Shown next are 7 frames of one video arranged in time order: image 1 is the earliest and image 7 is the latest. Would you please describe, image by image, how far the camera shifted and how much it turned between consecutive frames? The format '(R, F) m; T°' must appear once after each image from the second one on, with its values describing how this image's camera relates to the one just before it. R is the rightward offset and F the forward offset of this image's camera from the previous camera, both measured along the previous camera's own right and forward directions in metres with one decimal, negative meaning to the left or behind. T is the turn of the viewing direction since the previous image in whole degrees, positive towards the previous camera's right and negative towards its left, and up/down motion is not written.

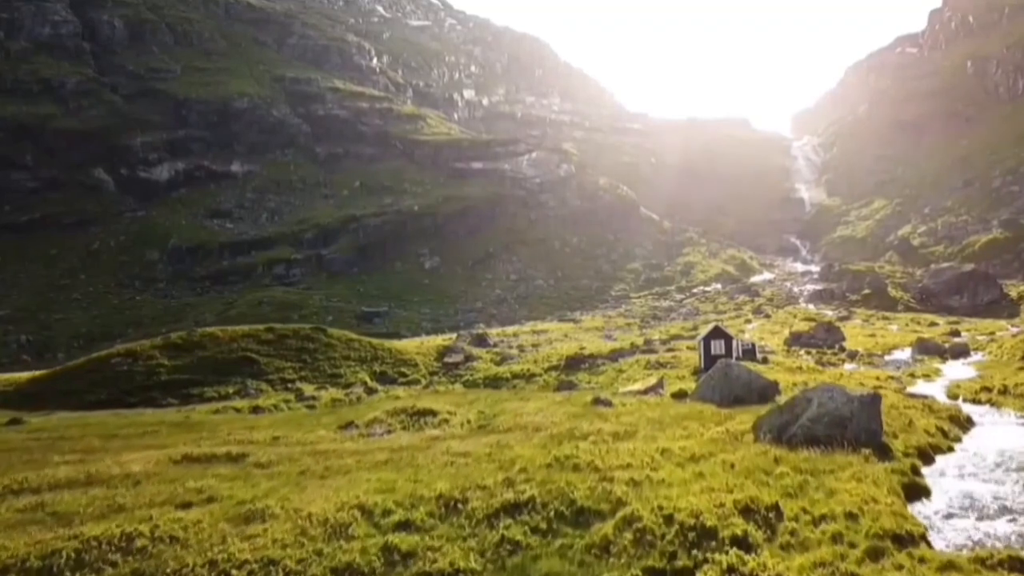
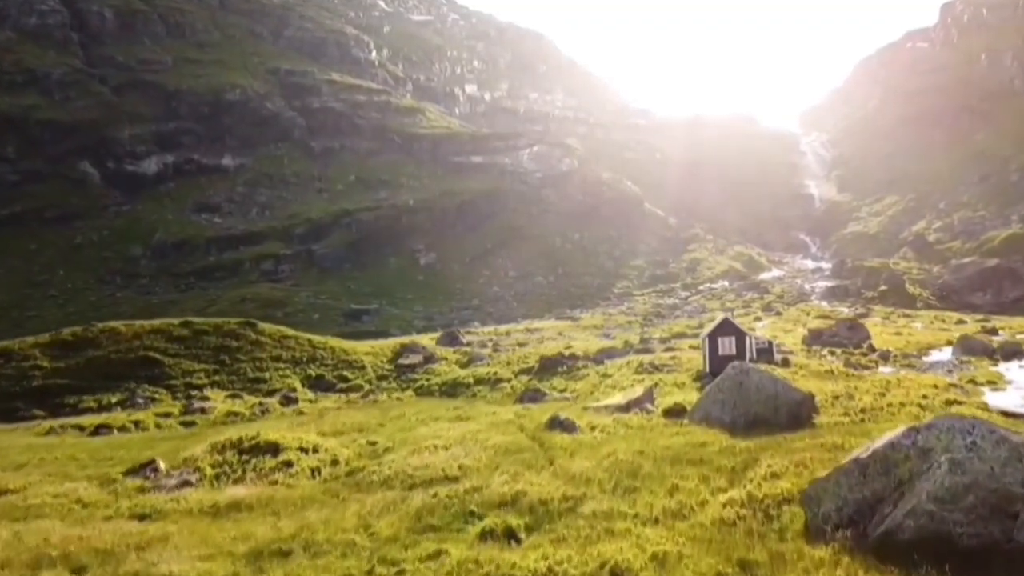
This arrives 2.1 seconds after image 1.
(+2.0, +8.7) m; 0°
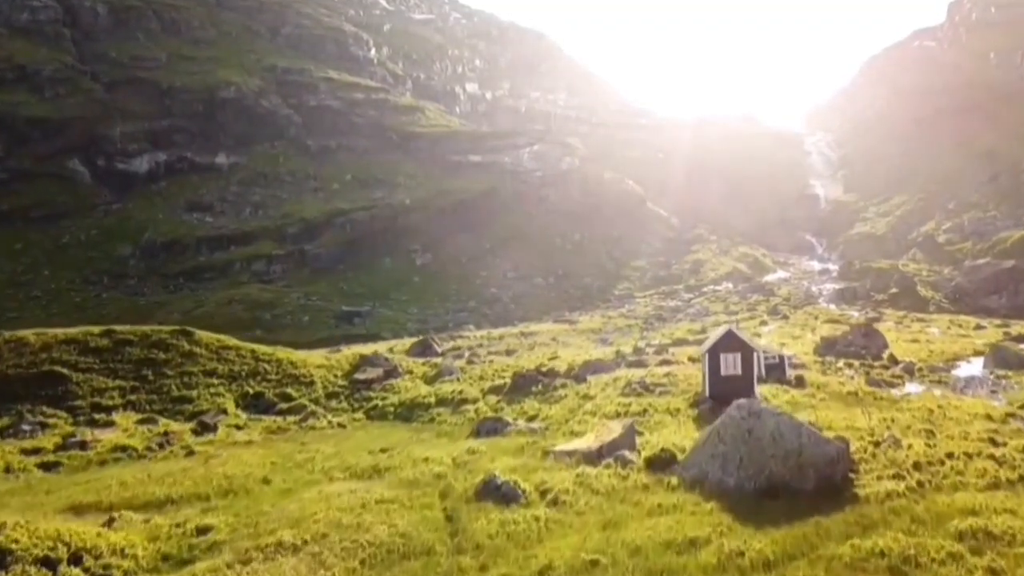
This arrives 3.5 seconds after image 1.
(+1.4, +5.6) m; 0°
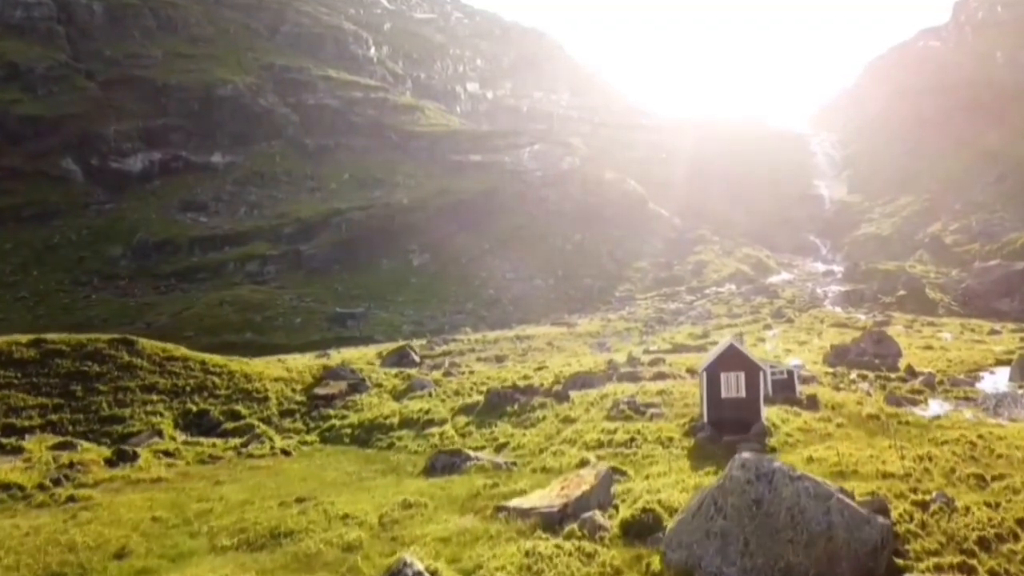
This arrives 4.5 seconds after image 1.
(+1.0, +3.9) m; 0°
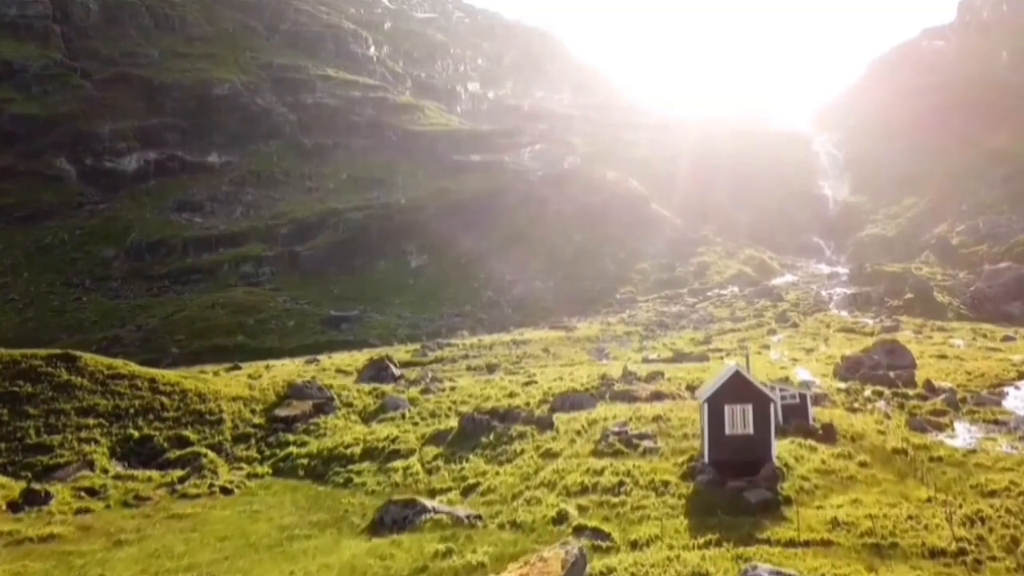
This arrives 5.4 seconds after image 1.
(+0.8, +3.3) m; 0°
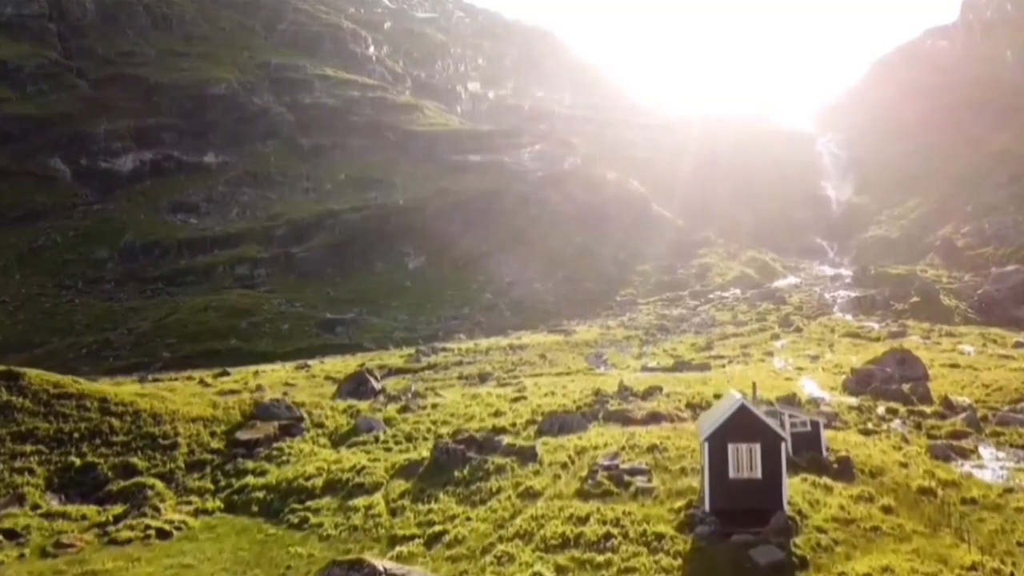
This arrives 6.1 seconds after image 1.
(+0.6, +2.7) m; 0°
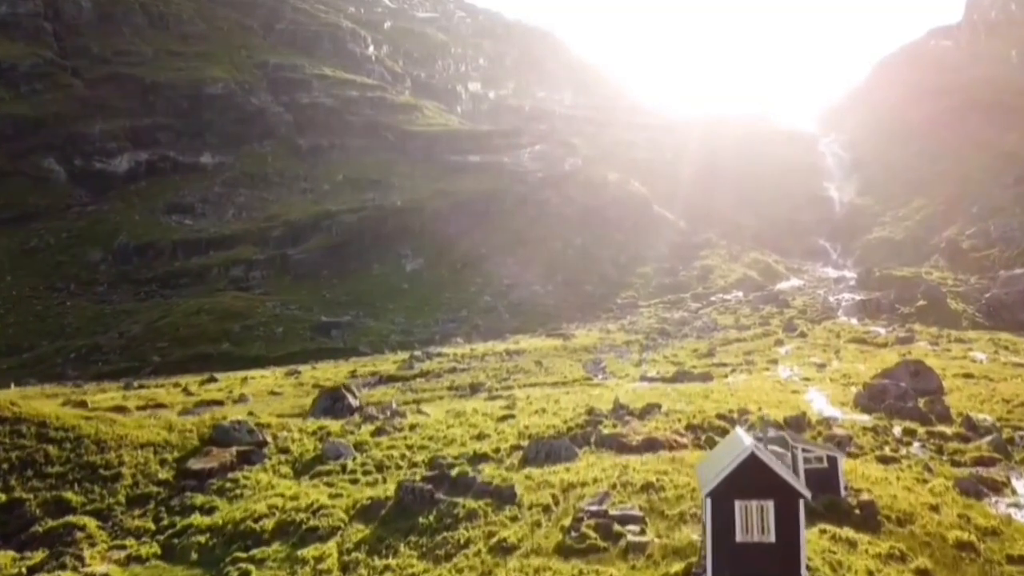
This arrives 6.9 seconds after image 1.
(+0.6, +2.8) m; 0°
